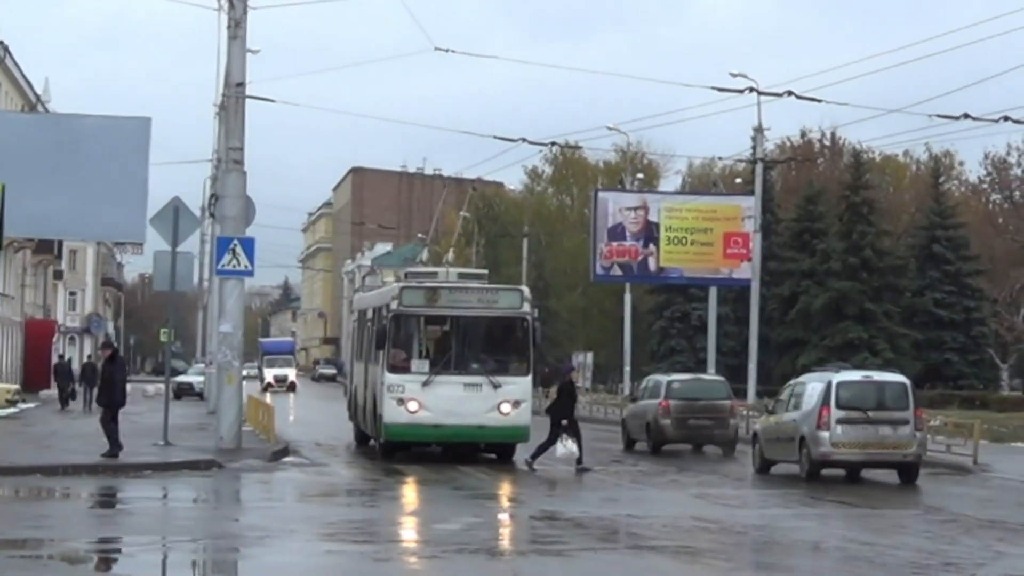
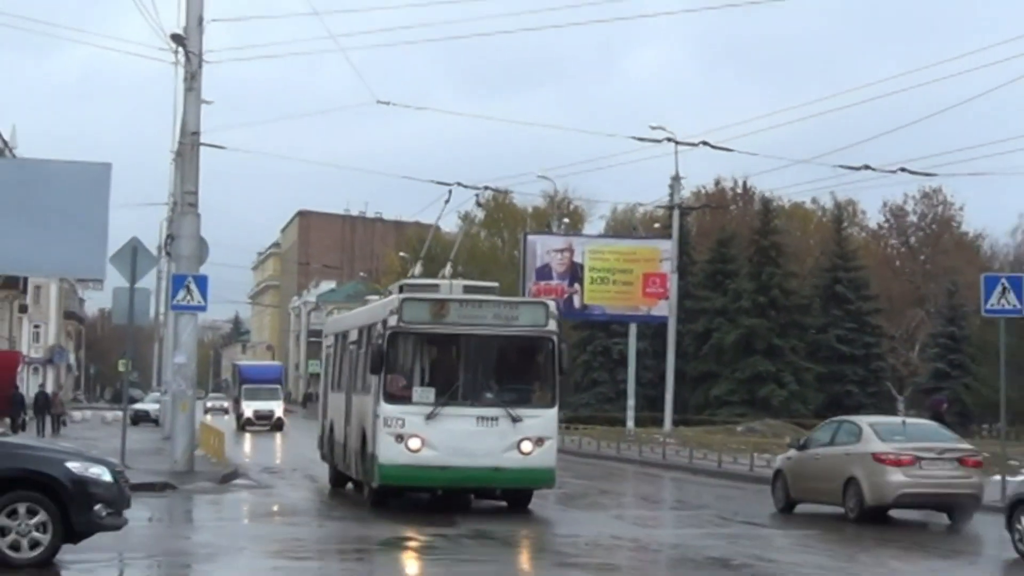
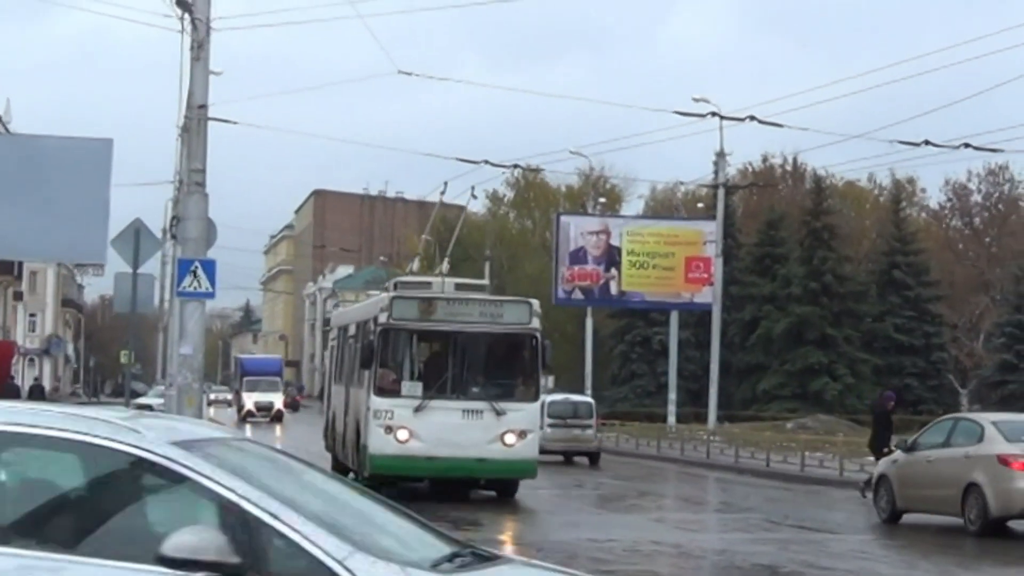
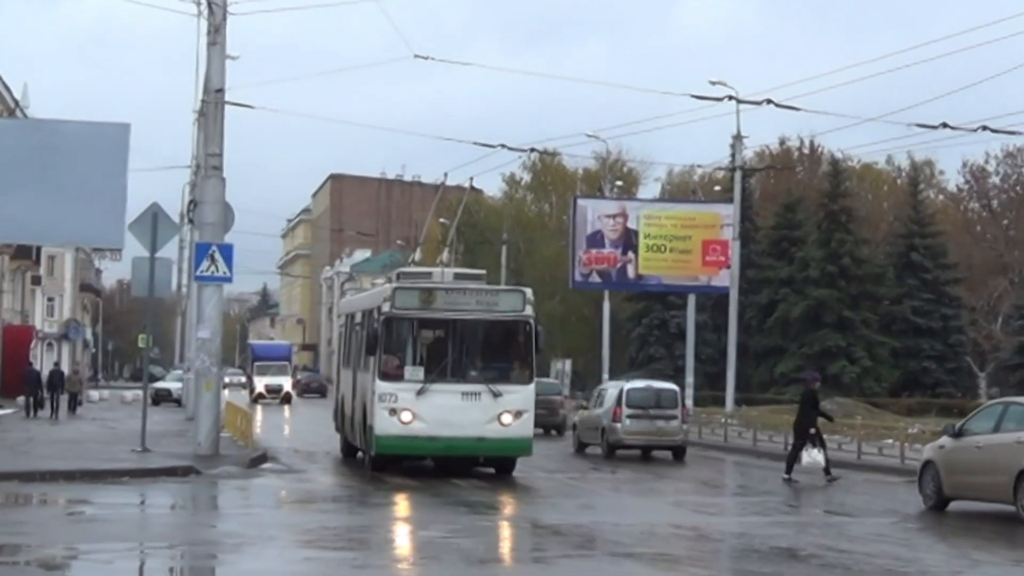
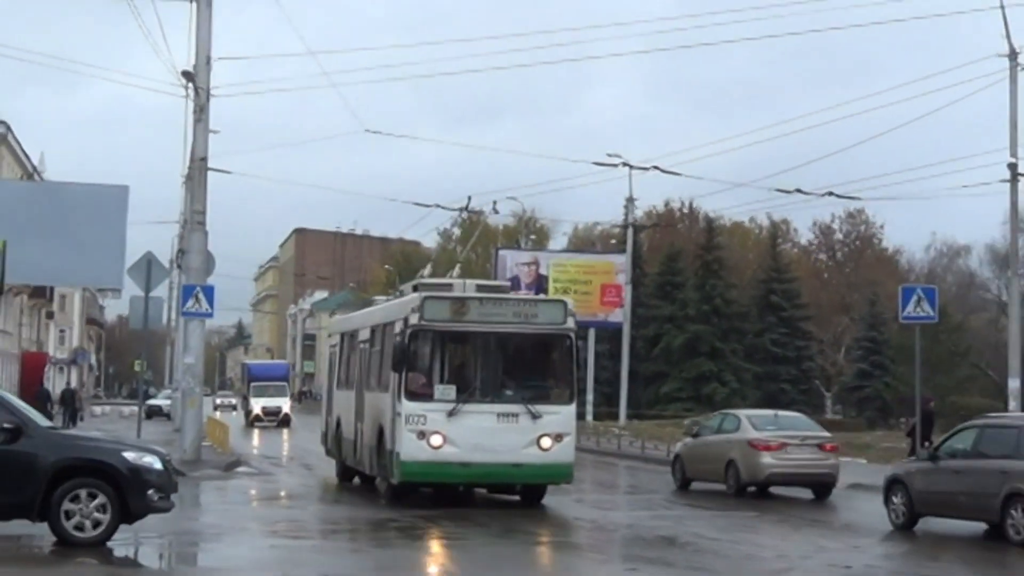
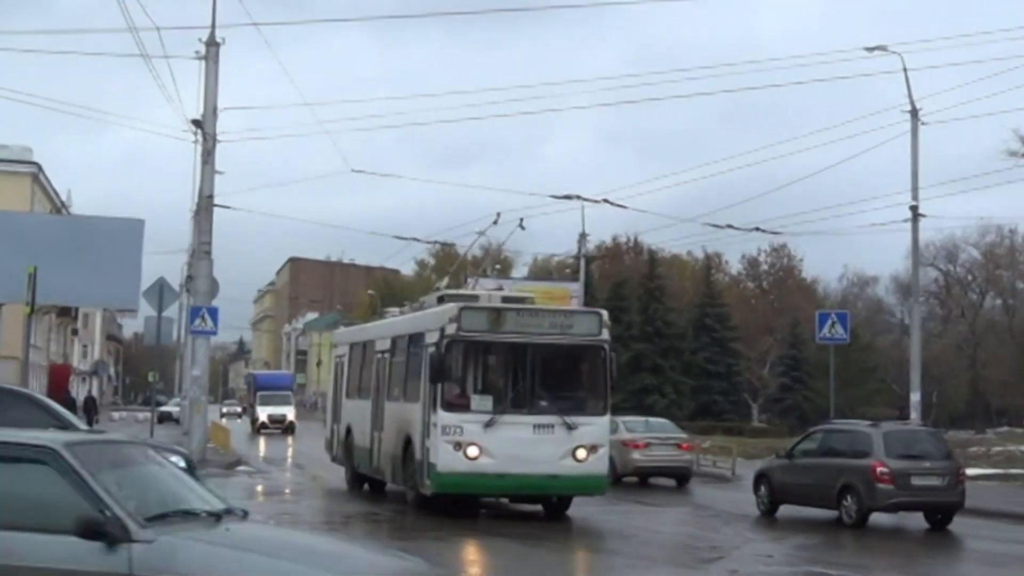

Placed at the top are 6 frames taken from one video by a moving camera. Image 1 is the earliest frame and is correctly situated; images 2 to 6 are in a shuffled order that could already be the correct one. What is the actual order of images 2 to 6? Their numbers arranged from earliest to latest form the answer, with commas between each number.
4, 3, 2, 5, 6
